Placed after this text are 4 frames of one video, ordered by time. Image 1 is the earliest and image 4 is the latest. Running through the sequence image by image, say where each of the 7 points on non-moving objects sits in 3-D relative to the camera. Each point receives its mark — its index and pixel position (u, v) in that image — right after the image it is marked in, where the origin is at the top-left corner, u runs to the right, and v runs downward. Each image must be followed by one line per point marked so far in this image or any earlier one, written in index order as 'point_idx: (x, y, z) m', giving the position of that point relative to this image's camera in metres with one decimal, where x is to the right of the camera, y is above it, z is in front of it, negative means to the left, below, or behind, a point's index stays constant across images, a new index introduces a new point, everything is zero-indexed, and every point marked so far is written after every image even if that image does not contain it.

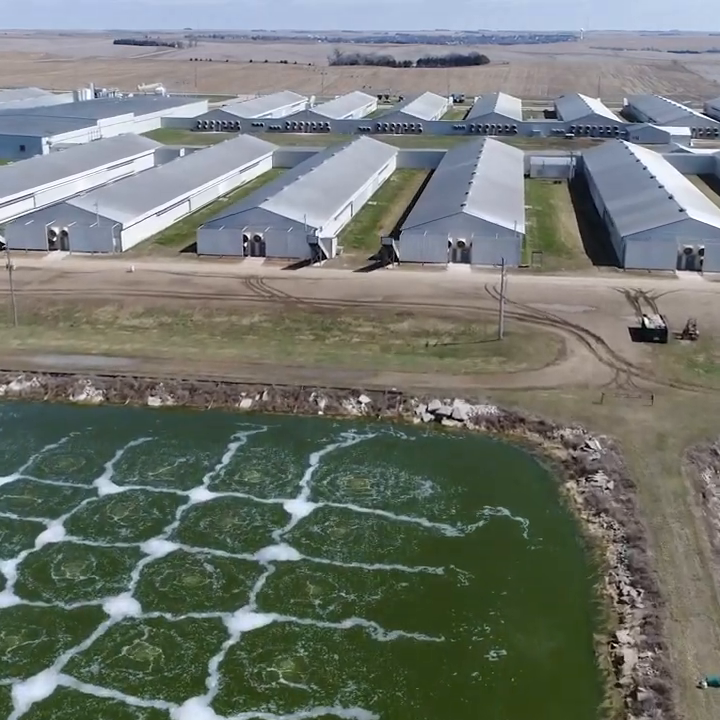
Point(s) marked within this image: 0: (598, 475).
0: (+4.4, -2.1, +17.9) m
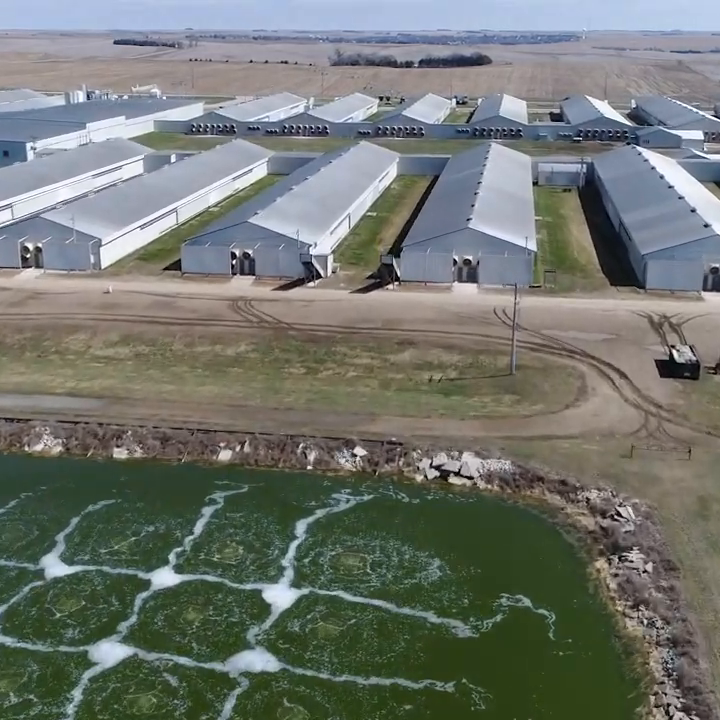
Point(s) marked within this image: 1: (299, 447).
0: (+4.3, -3.0, +15.2) m
1: (-1.2, -1.7, +19.0) m
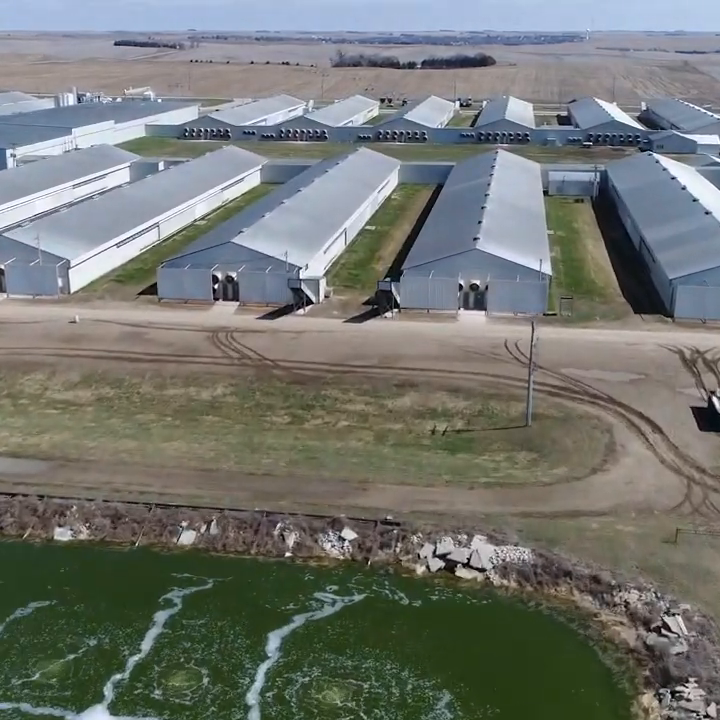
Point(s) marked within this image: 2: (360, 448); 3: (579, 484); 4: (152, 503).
0: (+4.1, -4.1, +12.1) m
1: (-1.4, -2.8, +15.9) m
2: (0.0, -1.8, +19.8) m
3: (+4.0, -2.3, +17.6) m
4: (-3.6, -2.4, +16.5) m
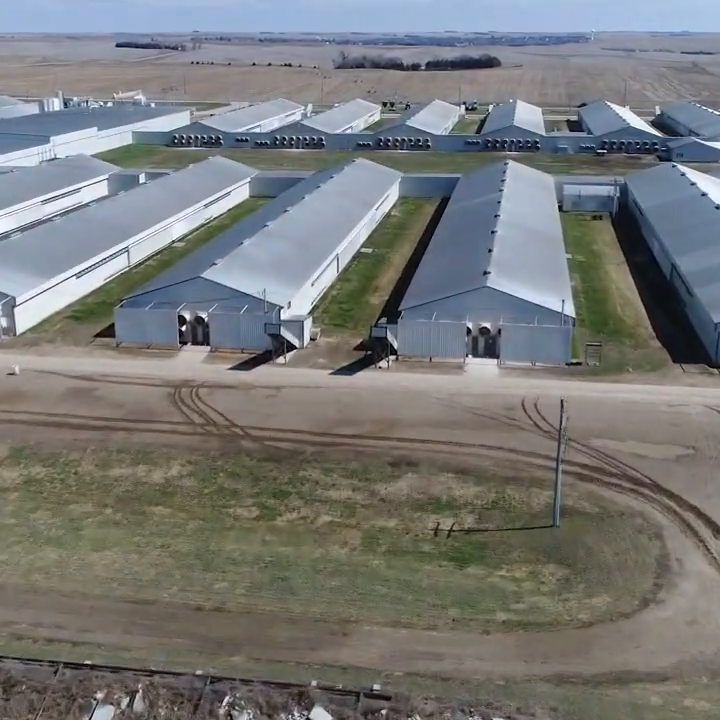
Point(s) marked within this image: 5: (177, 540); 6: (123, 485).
0: (+3.8, -5.5, +7.9) m
1: (-1.7, -4.2, +11.7) m
2: (-0.3, -3.2, +15.7) m
3: (+3.7, -3.7, +13.4) m
4: (-3.8, -3.9, +12.4) m
5: (-3.1, -3.0, +16.2) m
6: (-4.5, -2.4, +18.3) m
